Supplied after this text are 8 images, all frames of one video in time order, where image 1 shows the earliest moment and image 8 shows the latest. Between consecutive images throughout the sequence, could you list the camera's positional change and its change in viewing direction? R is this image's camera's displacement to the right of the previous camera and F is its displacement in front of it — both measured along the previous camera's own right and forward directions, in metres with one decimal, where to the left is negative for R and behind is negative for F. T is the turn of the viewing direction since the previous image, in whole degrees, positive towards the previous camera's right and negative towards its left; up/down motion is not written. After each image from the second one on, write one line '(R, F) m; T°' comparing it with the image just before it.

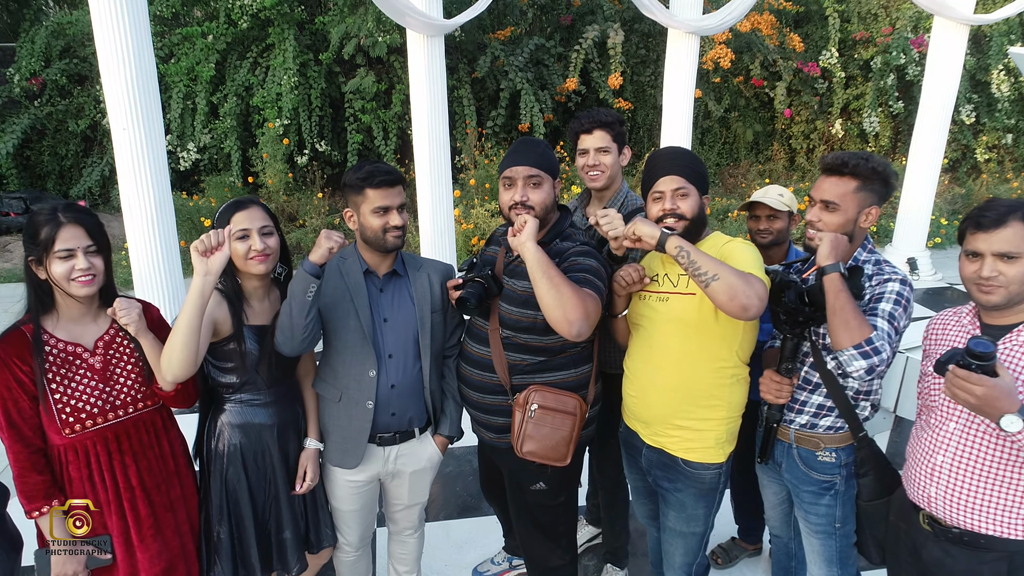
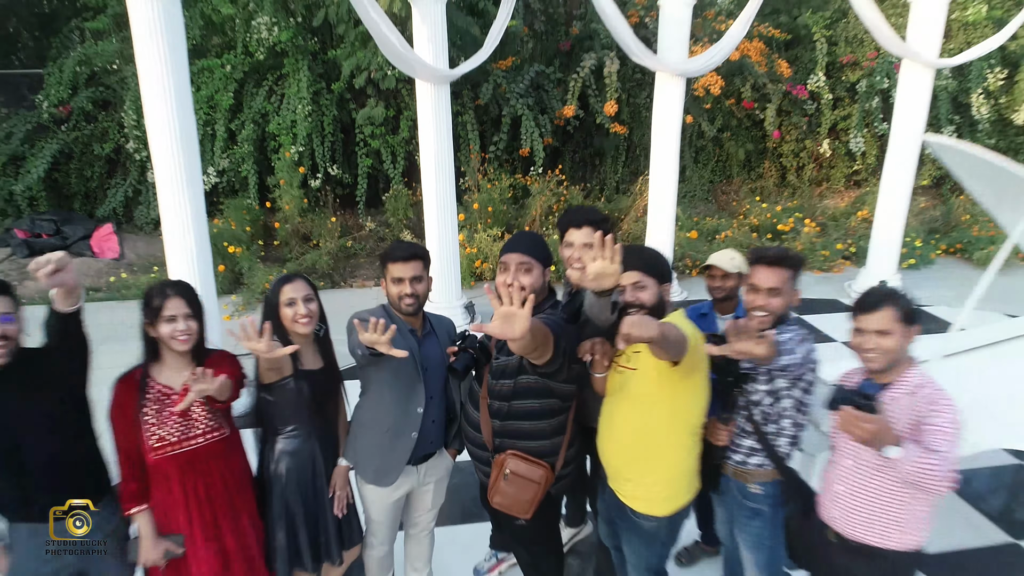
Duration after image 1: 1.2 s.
(0.0, -0.3) m; 0°
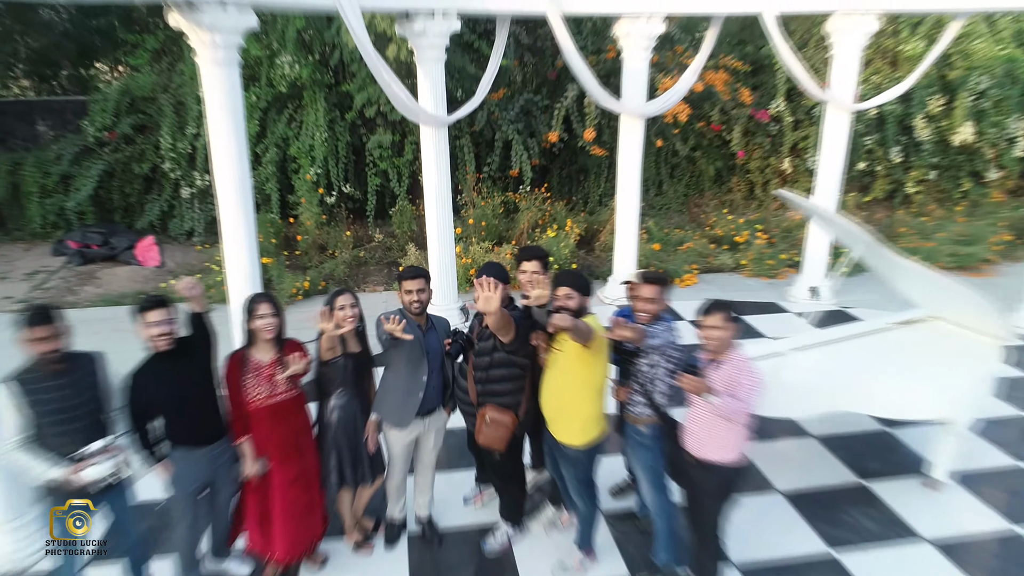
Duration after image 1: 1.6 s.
(+0.1, -0.7) m; 0°
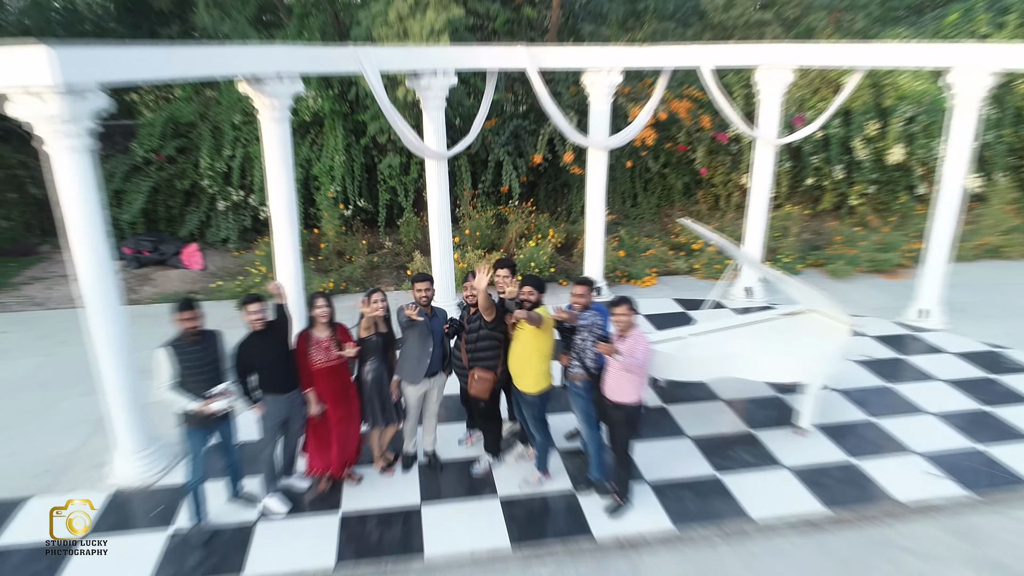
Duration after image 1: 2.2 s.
(+0.1, -1.0) m; 0°
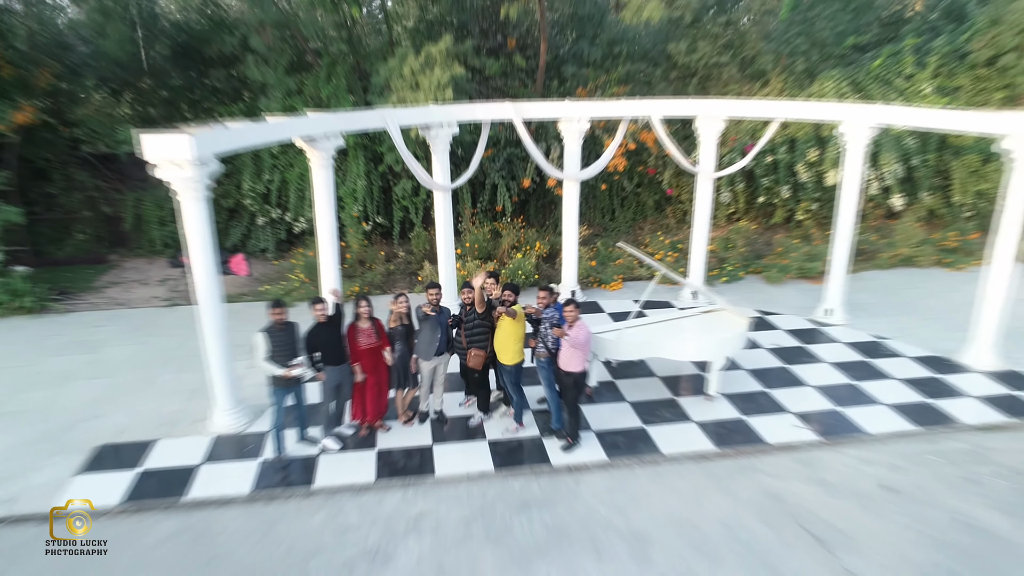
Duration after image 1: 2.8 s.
(+0.1, -1.4) m; 0°
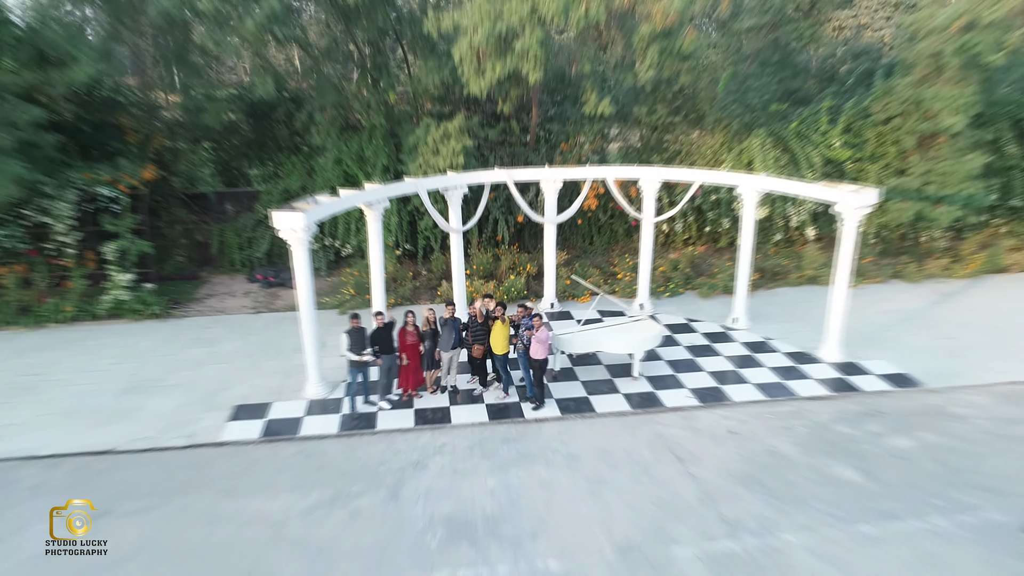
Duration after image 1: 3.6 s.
(+0.2, -2.6) m; -1°
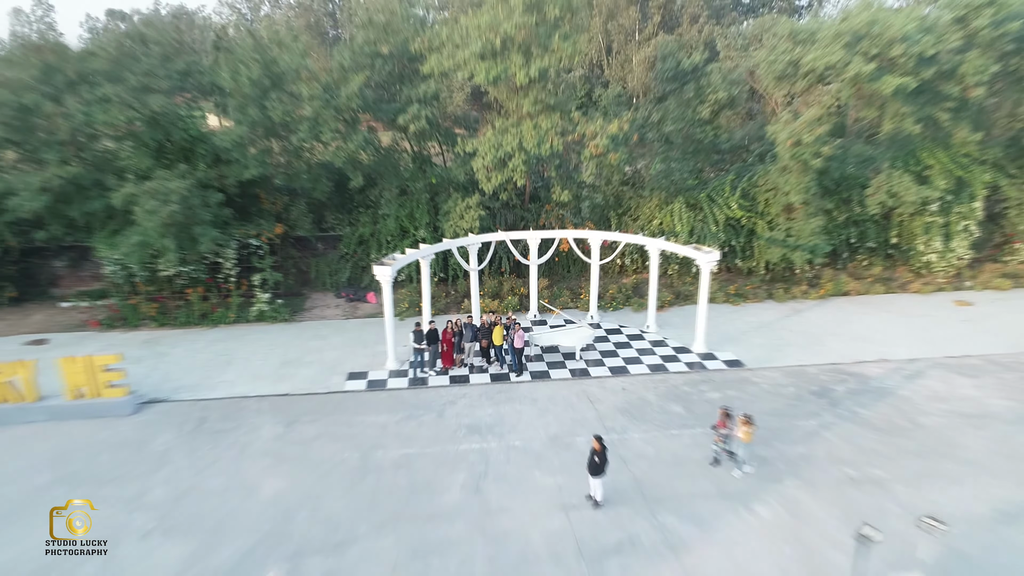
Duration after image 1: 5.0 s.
(+0.5, -5.5) m; -2°
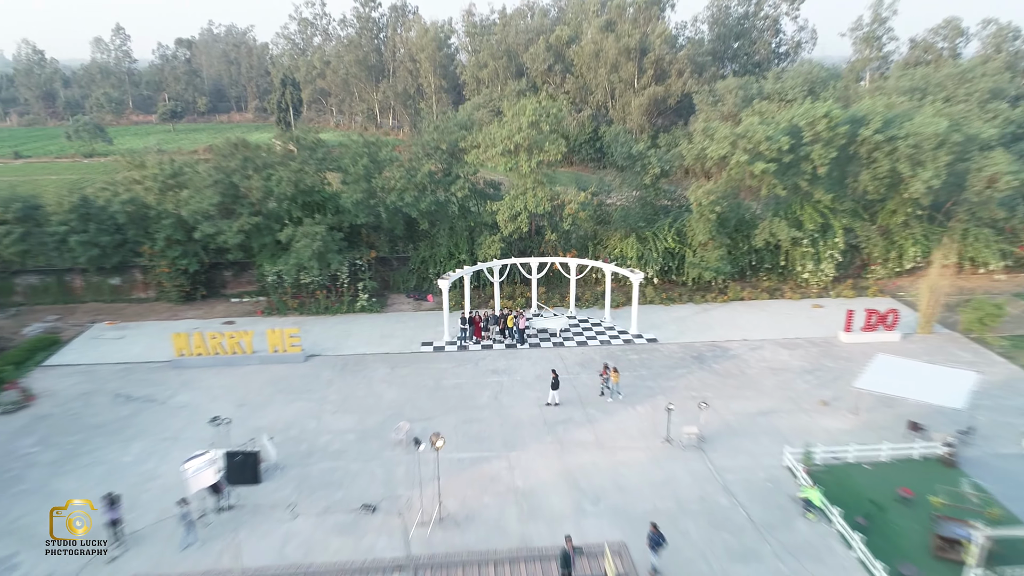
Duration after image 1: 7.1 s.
(+0.6, -8.8) m; -2°
